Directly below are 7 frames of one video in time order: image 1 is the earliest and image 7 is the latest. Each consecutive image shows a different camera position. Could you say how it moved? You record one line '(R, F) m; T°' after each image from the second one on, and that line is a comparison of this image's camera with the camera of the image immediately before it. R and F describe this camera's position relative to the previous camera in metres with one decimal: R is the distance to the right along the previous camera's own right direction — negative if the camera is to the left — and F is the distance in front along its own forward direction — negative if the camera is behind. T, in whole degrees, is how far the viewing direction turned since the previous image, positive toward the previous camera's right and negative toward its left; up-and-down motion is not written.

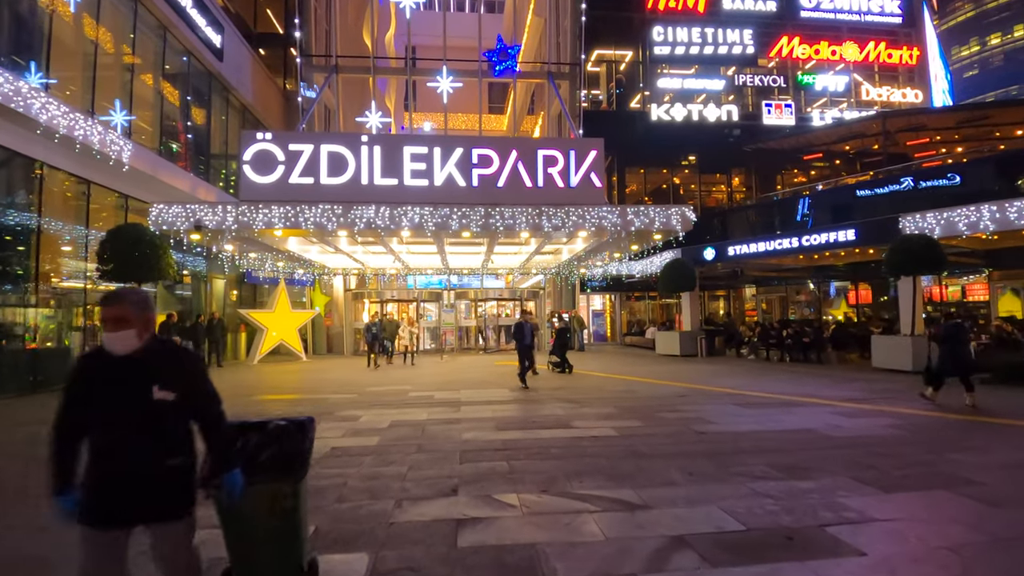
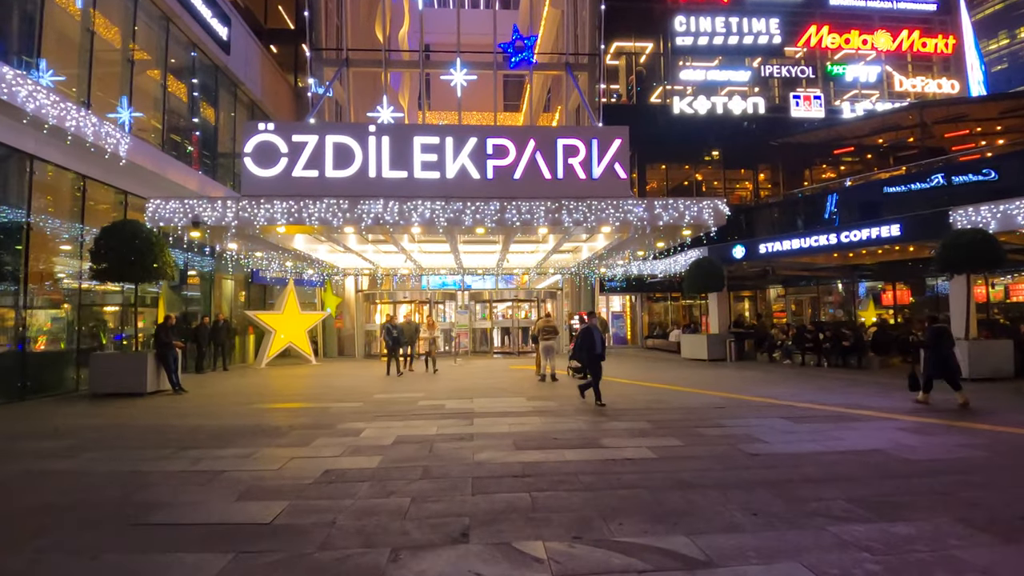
(-0.1, +0.9) m; -2°
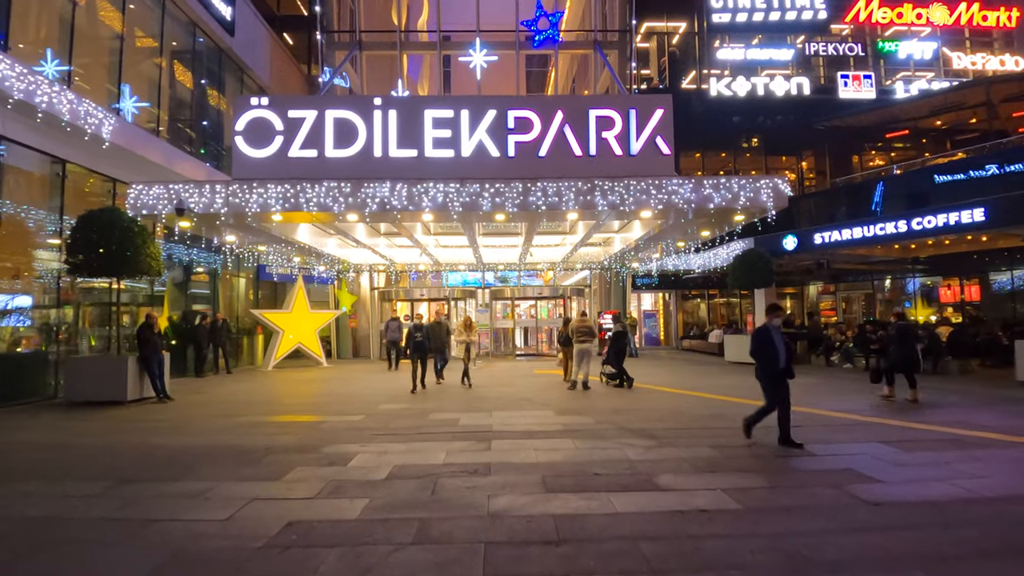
(0.0, +1.6) m; -2°
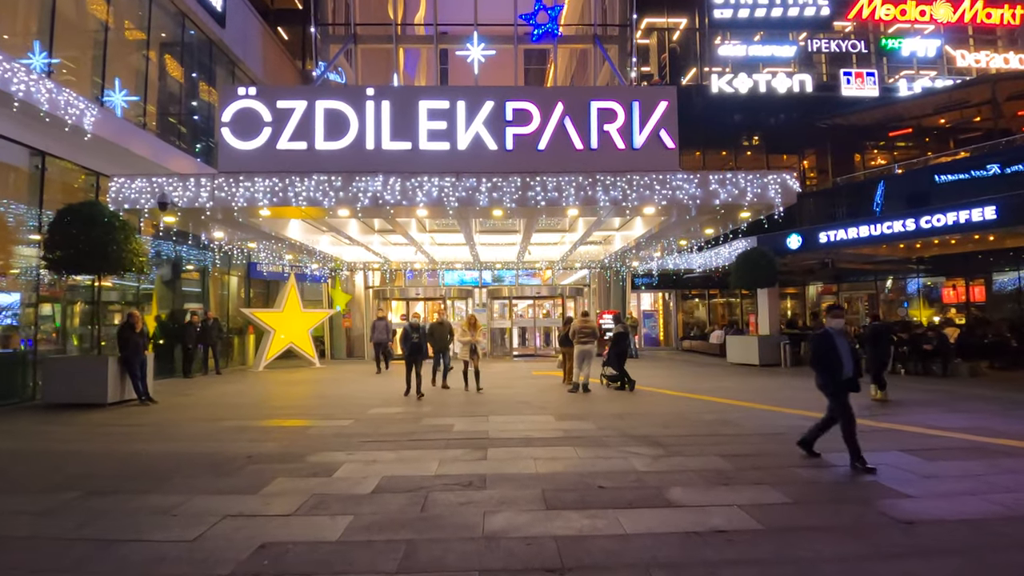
(0.0, +0.4) m; 0°
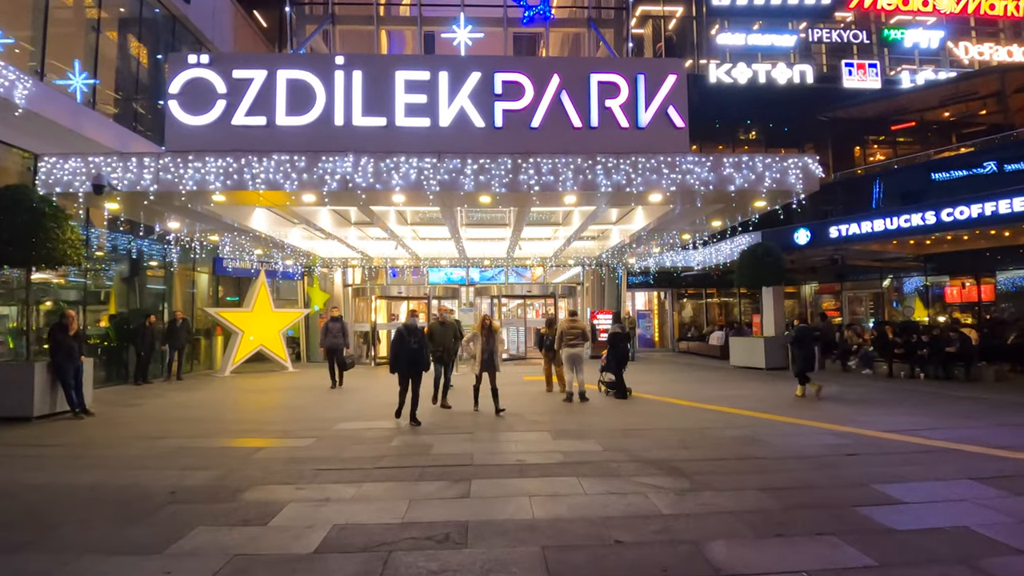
(0.0, +1.2) m; +1°
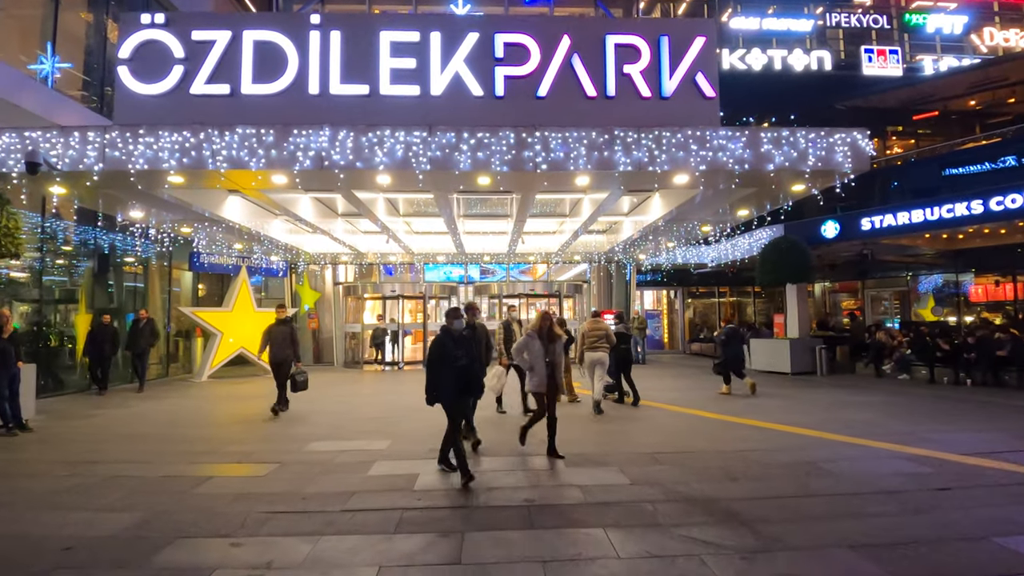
(0.0, +1.2) m; 0°
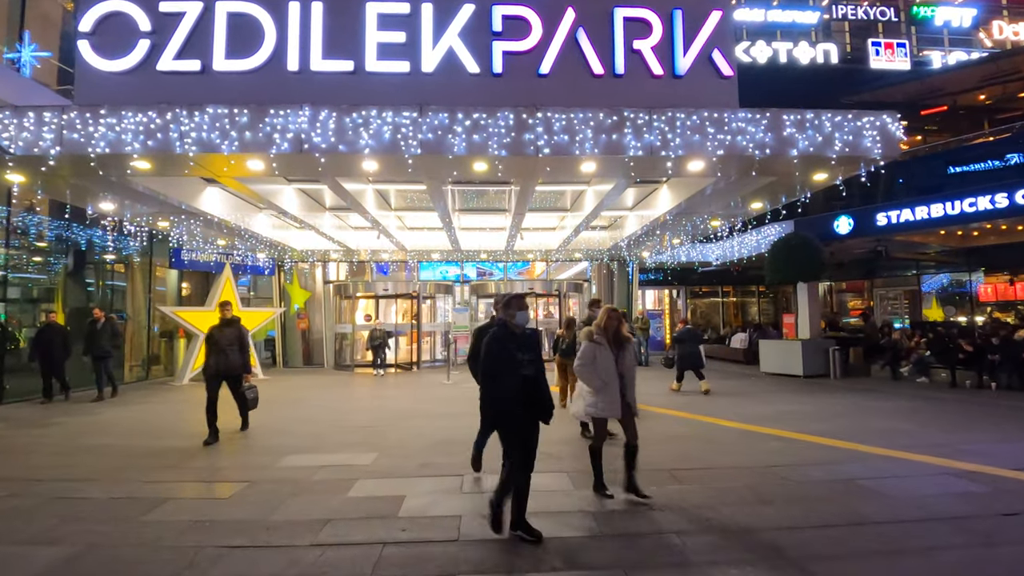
(0.0, +0.7) m; 0°
